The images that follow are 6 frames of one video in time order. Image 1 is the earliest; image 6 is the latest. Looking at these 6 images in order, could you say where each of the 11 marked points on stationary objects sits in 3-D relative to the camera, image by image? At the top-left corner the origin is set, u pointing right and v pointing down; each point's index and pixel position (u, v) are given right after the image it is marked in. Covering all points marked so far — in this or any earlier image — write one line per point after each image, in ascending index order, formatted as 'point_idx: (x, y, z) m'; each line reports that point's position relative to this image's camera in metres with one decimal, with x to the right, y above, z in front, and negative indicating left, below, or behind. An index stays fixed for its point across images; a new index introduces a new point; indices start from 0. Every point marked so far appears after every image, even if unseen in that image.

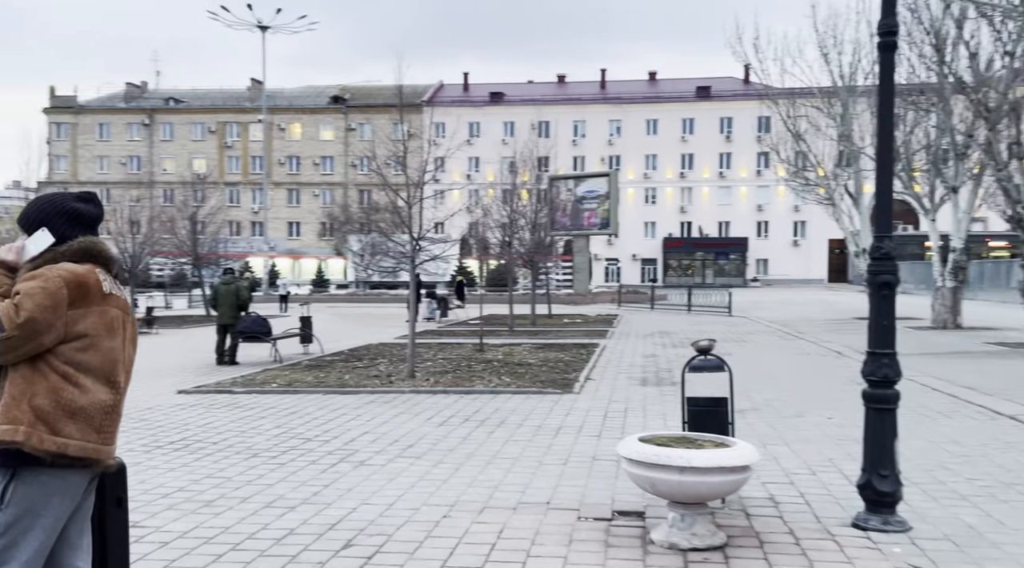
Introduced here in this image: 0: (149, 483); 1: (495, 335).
0: (-2.8, -1.5, +7.8) m
1: (-0.4, -0.9, +17.3) m
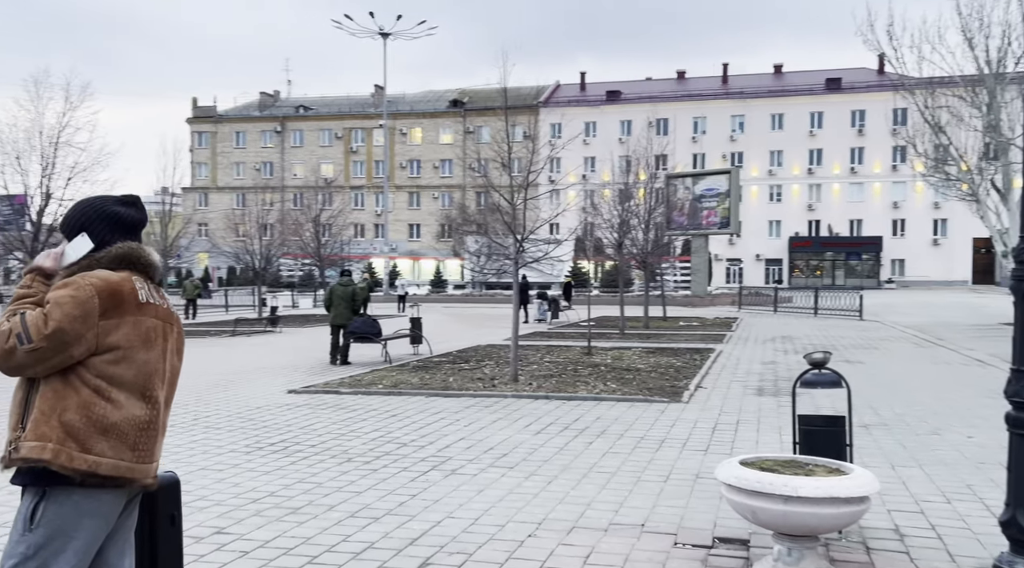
0: (-2.1, -1.5, +7.8) m
1: (+1.5, -0.9, +17.0) m
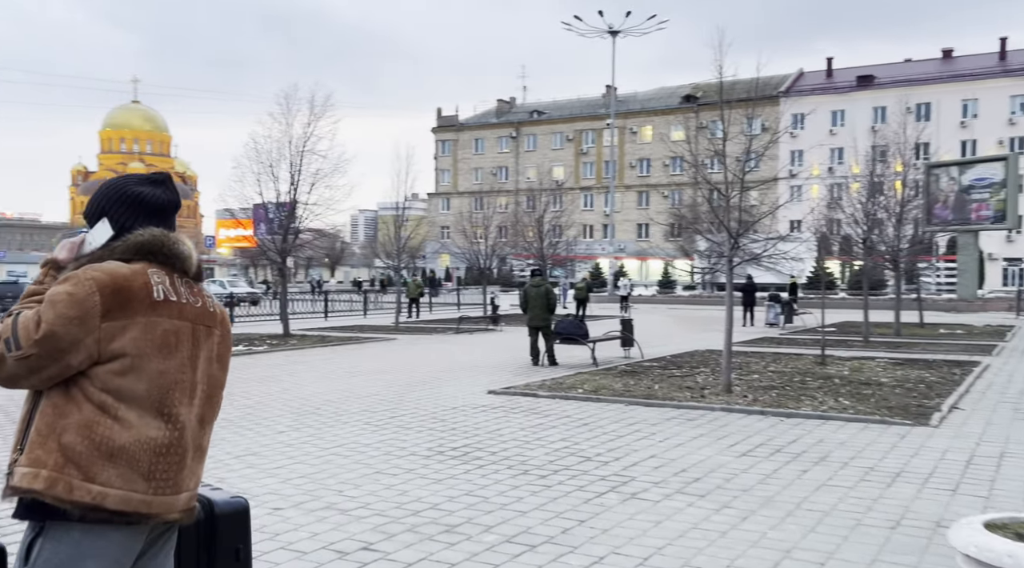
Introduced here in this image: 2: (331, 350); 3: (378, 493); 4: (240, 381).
0: (-0.7, -1.5, +7.2) m
1: (+5.0, -0.9, +15.2) m
2: (-3.2, -1.2, +17.8) m
3: (-1.0, -1.5, +7.4) m
4: (-3.9, -1.3, +14.5) m
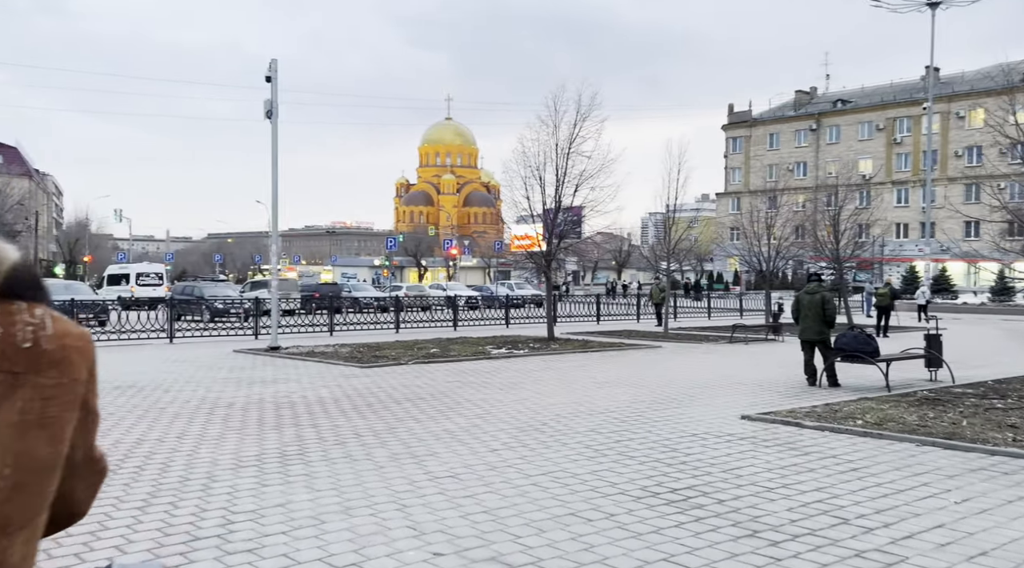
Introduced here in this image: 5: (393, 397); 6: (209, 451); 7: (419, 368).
0: (+0.4, -1.6, +5.6) m
1: (+8.3, -1.0, +11.6) m
2: (+1.3, -1.3, +16.5) m
3: (+0.3, -1.6, +5.9) m
4: (-0.4, -1.4, +13.6) m
5: (-1.5, -1.4, +12.7) m
6: (-2.7, -1.4, +8.9) m
7: (-1.5, -1.4, +16.3) m
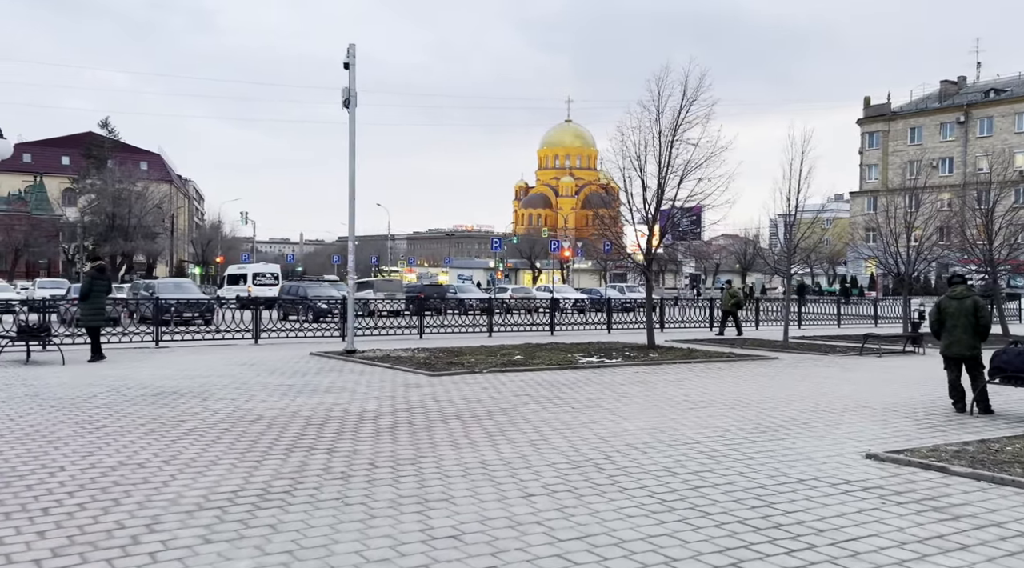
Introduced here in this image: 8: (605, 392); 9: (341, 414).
0: (+0.4, -1.5, +3.7) m
1: (+8.9, -1.1, +8.6) m
2: (+2.5, -1.3, +14.4) m
3: (+0.2, -1.5, +4.0) m
4: (+0.5, -1.4, +11.6) m
5: (-0.7, -1.4, +10.9) m
6: (-2.3, -1.4, +7.3) m
7: (-0.3, -1.4, +14.4) m
8: (+1.2, -1.4, +13.1) m
9: (-1.8, -1.4, +10.6) m
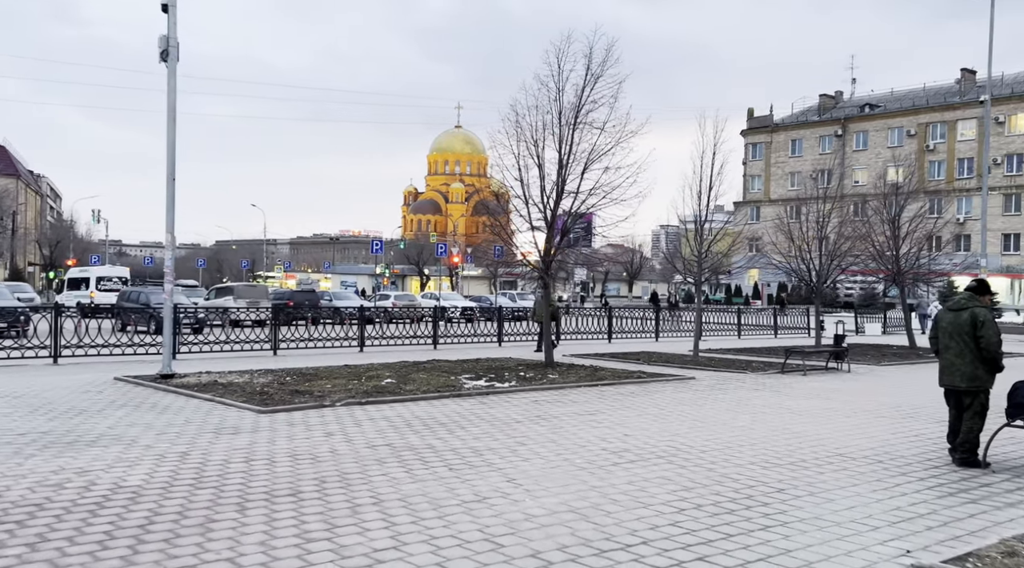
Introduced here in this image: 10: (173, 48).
0: (0.0, -1.5, 0.0) m
1: (+8.0, -1.2, +5.9) m
2: (+1.0, -1.4, +10.9) m
3: (-0.1, -1.5, +0.3) m
4: (-0.7, -1.4, +8.0) m
5: (-1.8, -1.4, +7.2) m
6: (-3.0, -1.4, +3.4) m
7: (-1.8, -1.4, +10.7) m
8: (-0.1, -1.4, +9.6) m
9: (-2.8, -1.4, +6.7) m
10: (-4.6, +3.3, +14.0) m
